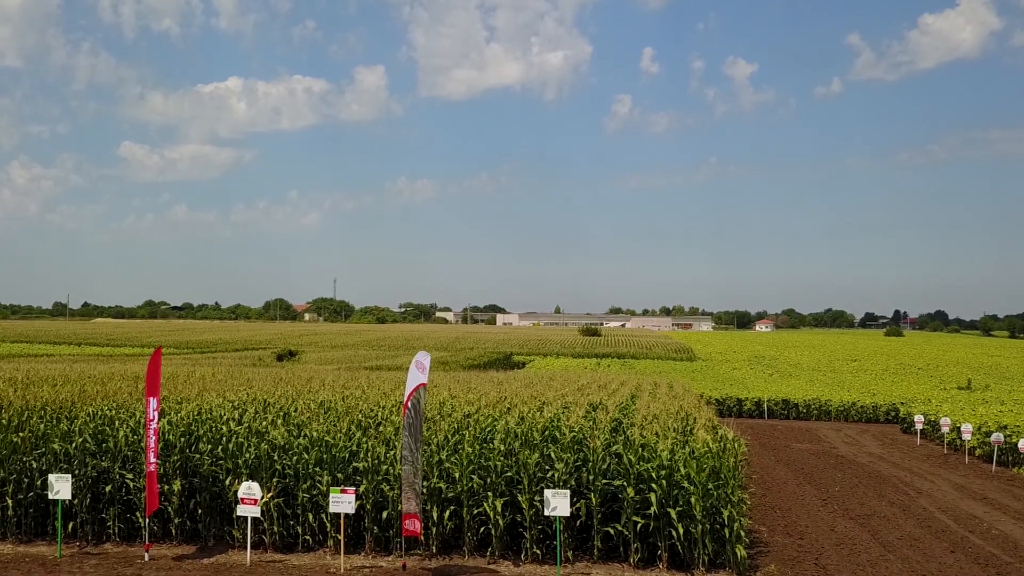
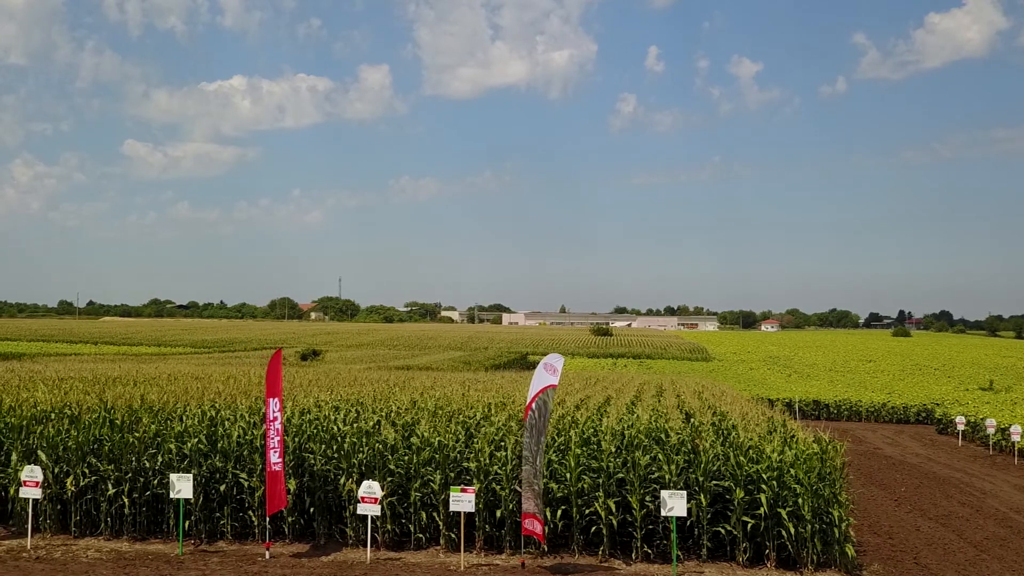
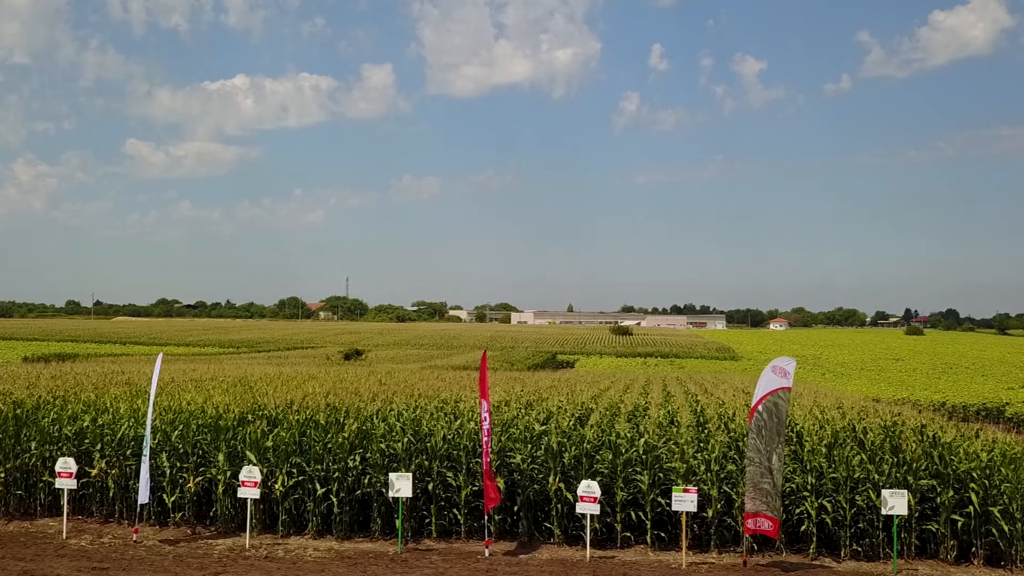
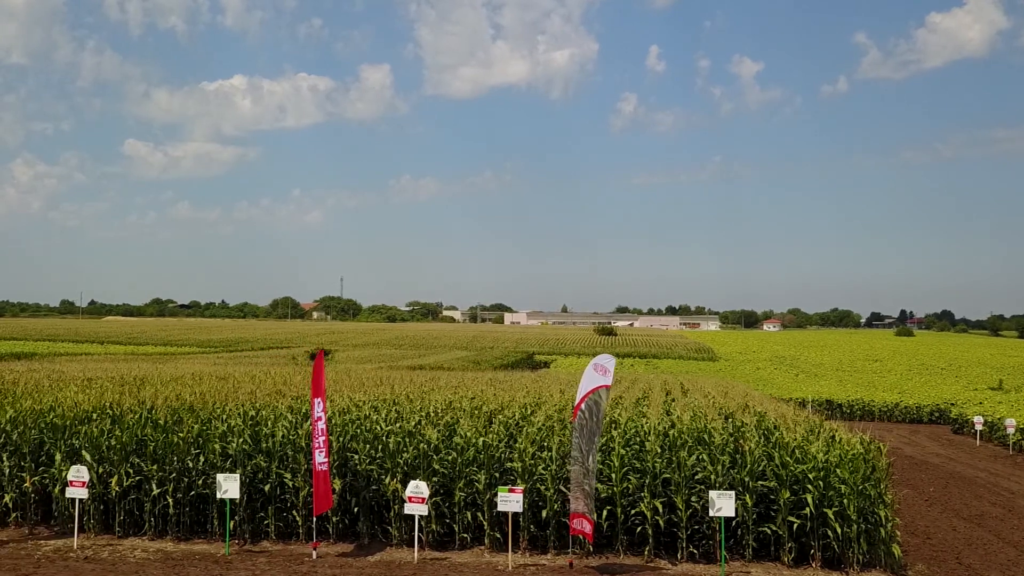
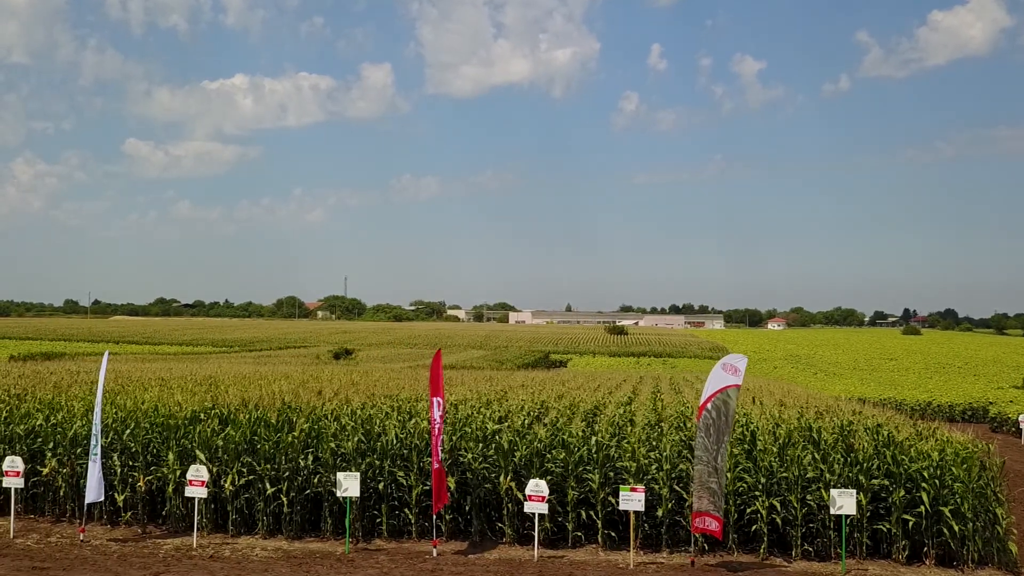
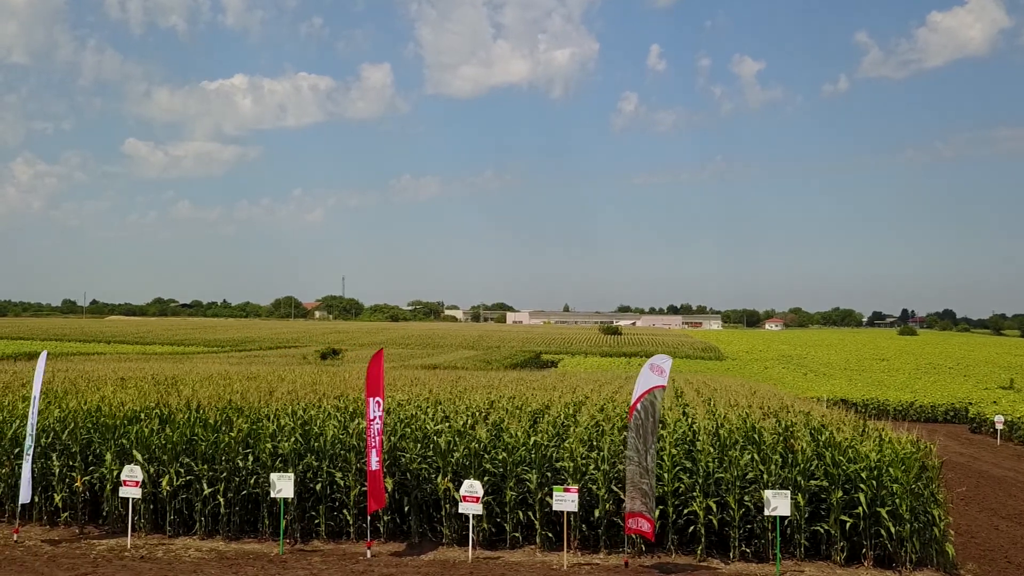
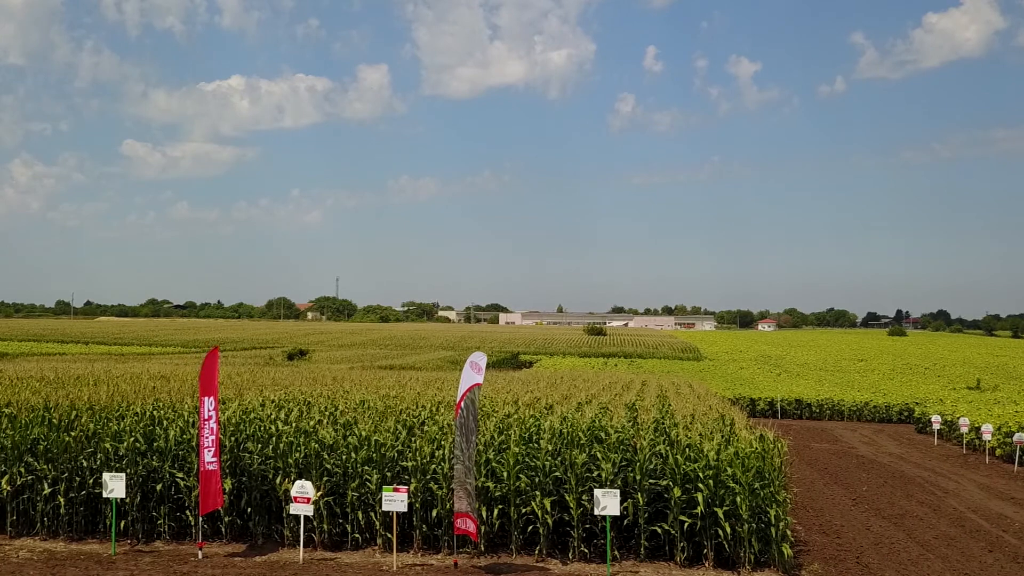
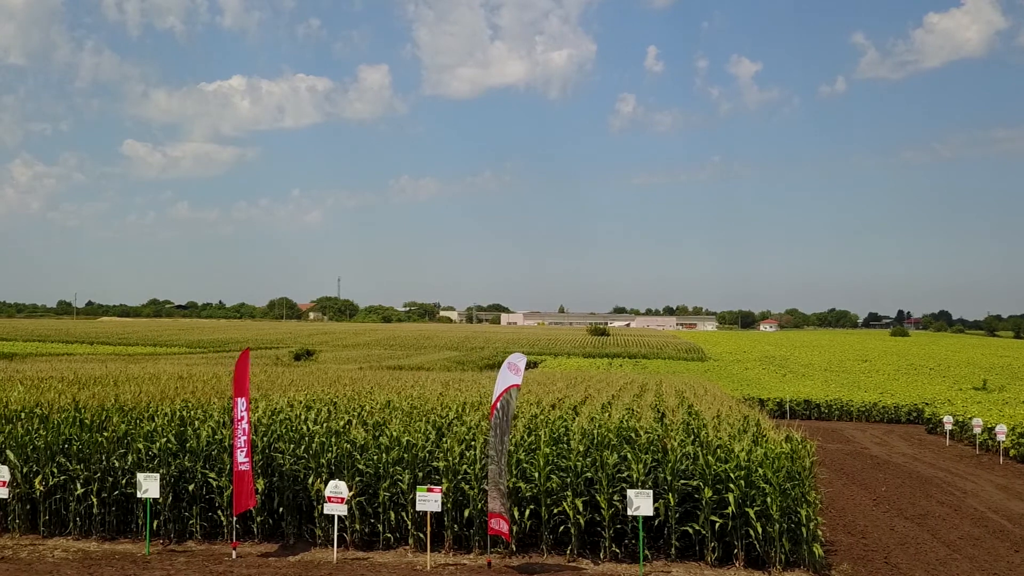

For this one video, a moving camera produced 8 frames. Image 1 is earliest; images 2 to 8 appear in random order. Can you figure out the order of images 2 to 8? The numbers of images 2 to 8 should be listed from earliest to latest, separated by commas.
7, 8, 2, 4, 6, 5, 3
